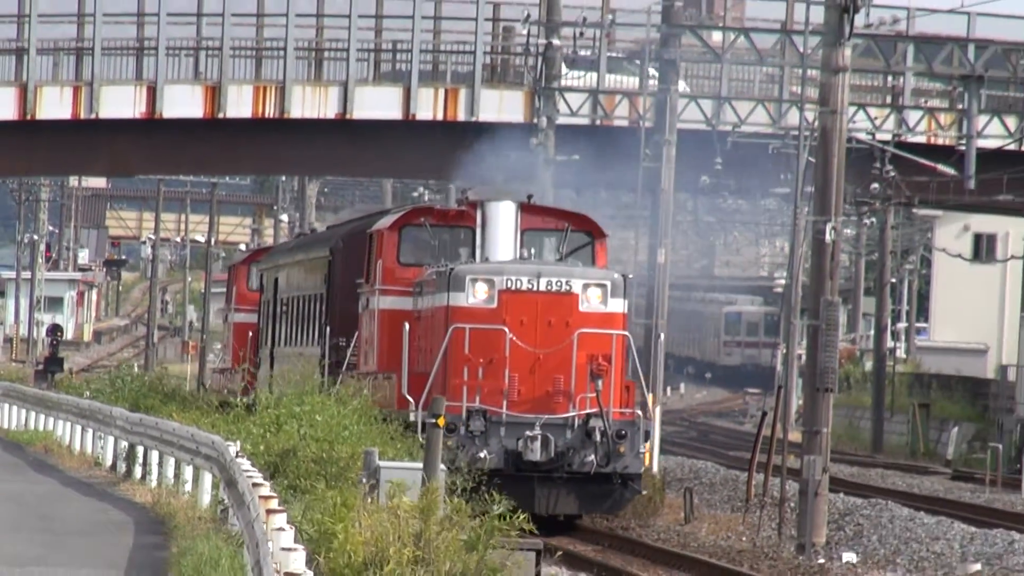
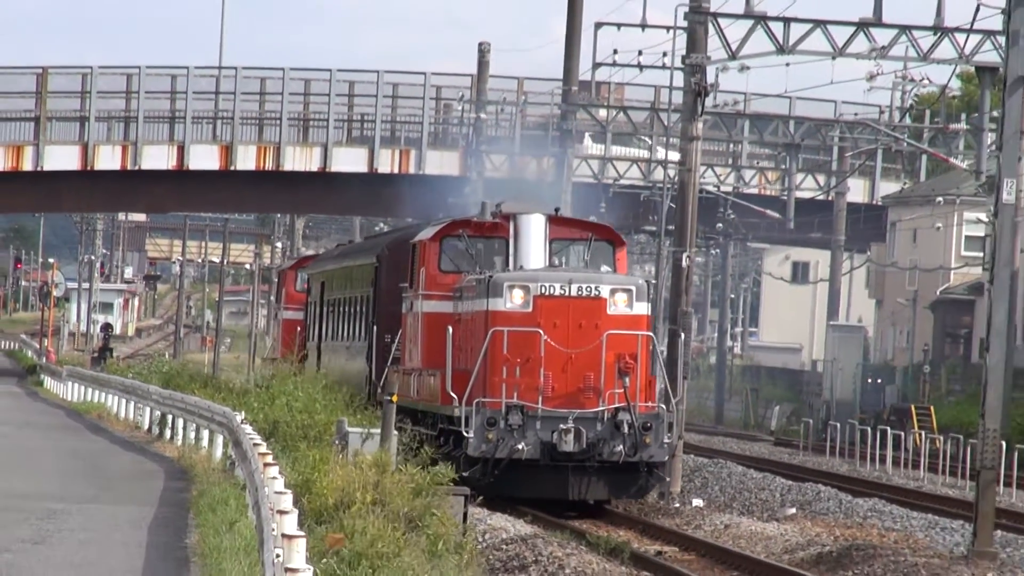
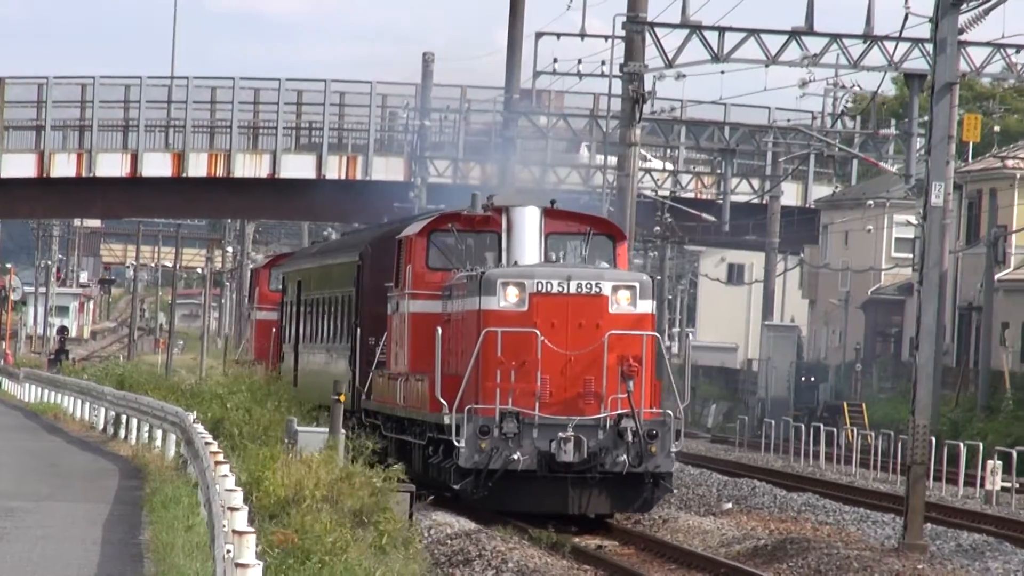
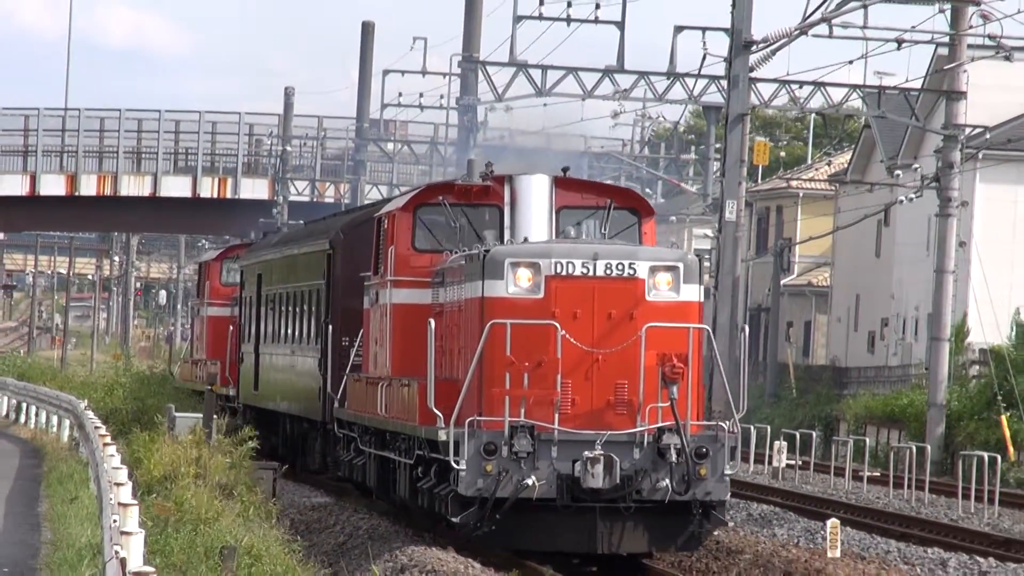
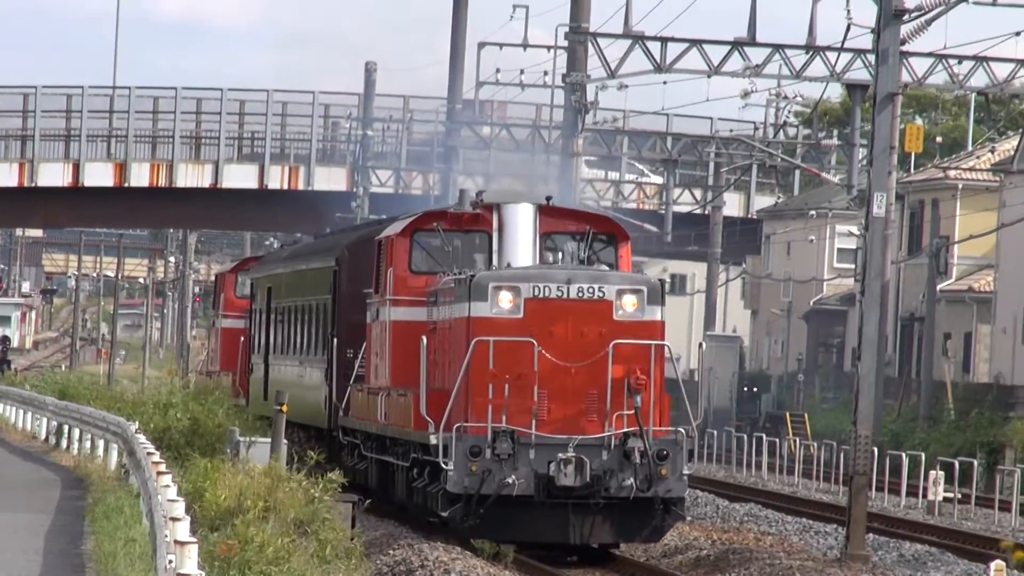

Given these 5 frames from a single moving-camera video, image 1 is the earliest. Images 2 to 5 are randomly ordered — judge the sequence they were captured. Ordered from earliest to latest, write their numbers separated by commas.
2, 3, 5, 4
